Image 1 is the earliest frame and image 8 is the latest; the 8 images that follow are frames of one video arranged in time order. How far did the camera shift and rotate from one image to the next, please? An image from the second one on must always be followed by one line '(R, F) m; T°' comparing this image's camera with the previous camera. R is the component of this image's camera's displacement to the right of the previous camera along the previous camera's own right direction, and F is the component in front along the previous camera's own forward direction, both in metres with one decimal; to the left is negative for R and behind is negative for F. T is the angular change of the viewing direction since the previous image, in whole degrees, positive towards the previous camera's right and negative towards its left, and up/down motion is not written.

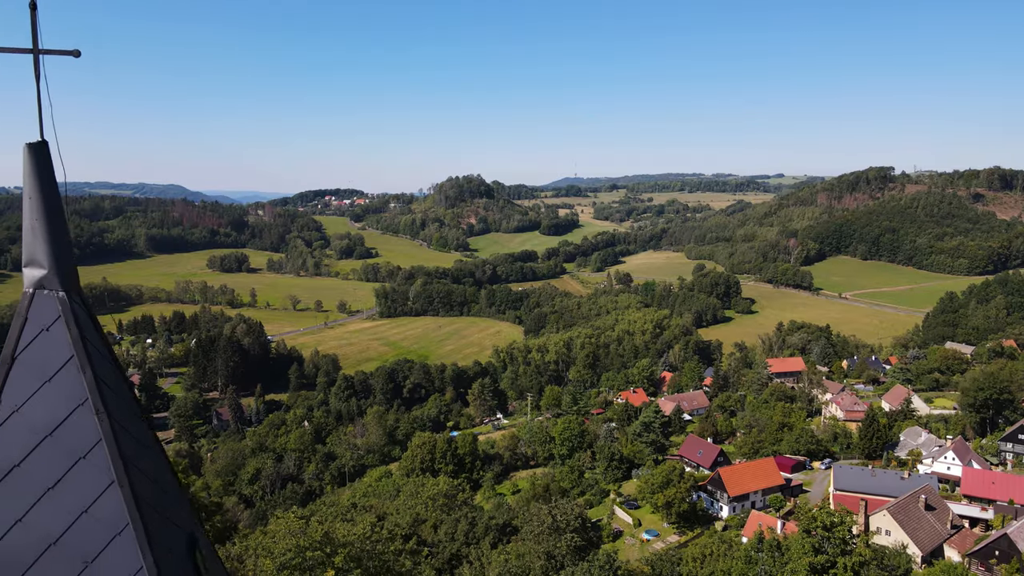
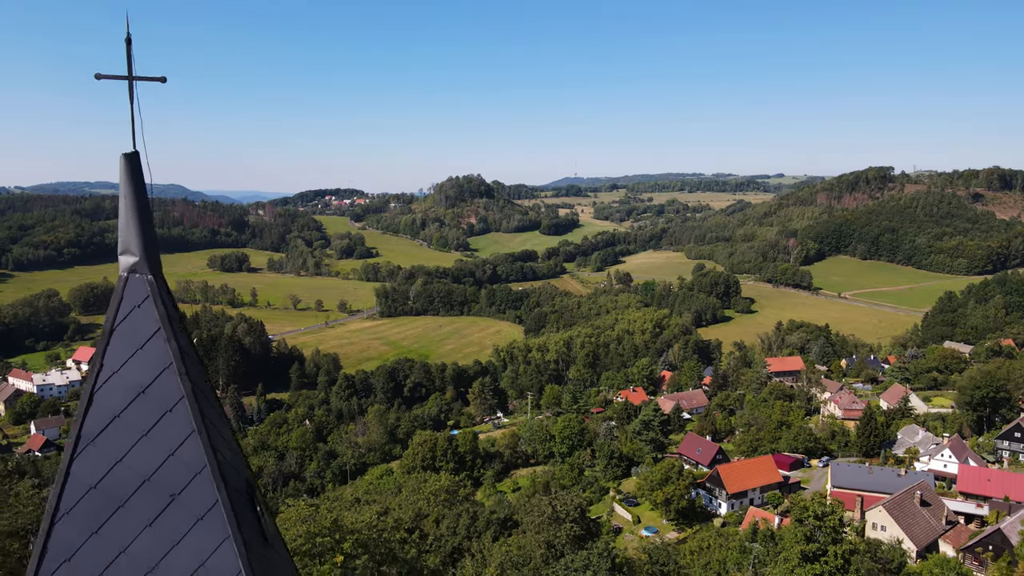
(0.0, -0.2) m; 0°
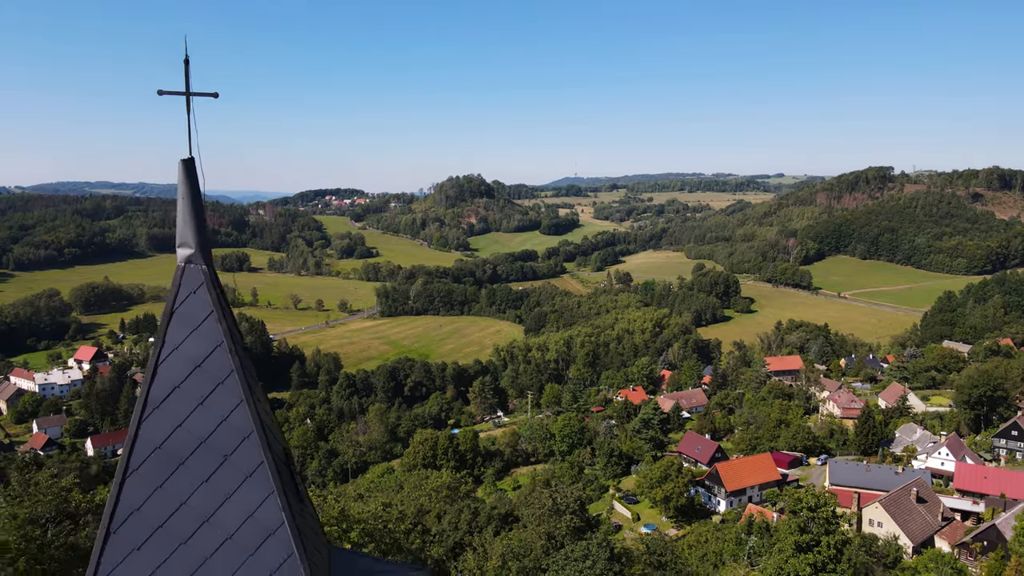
(0.0, -0.2) m; 0°
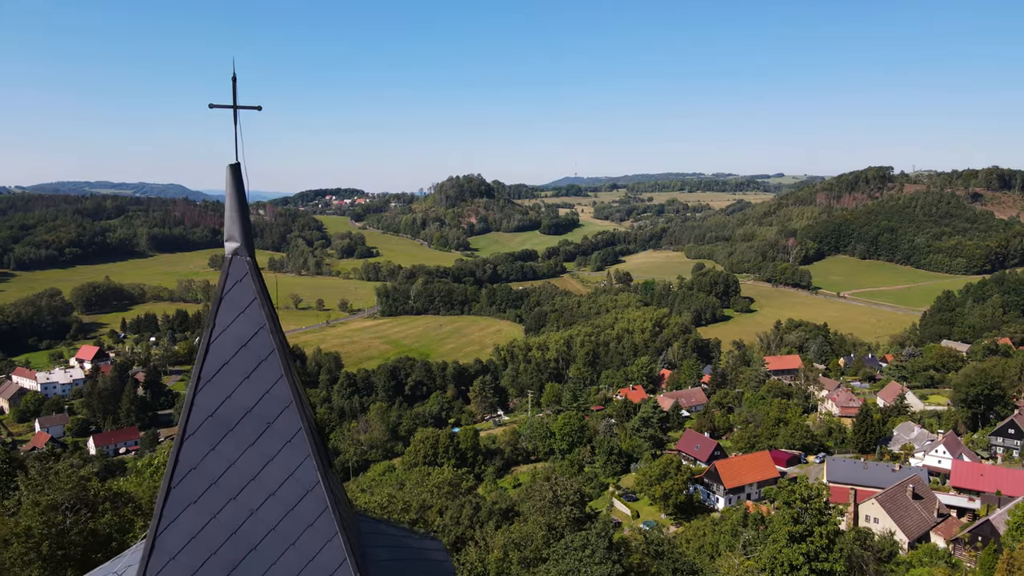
(0.0, -0.2) m; 0°
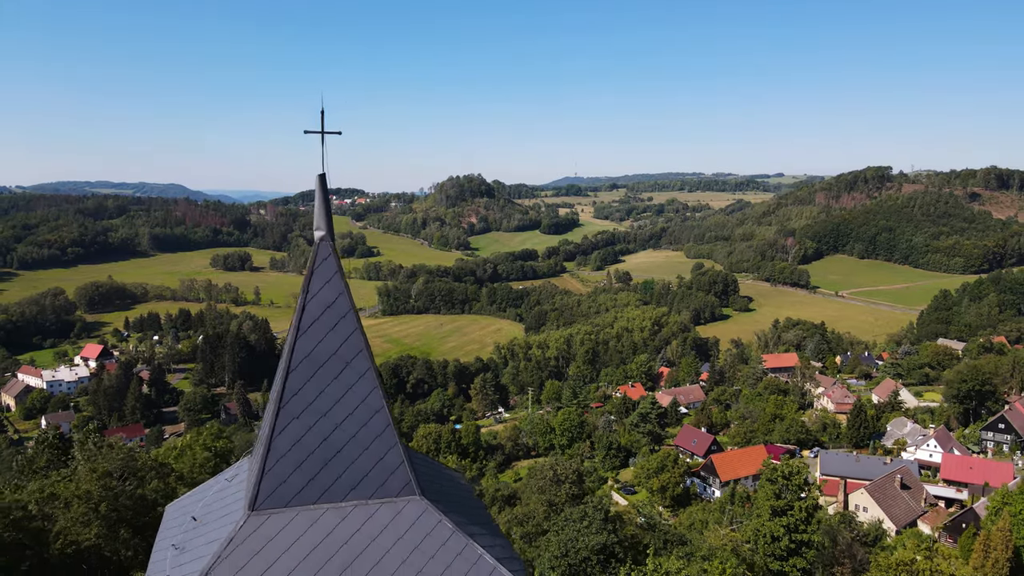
(0.0, -0.6) m; 0°
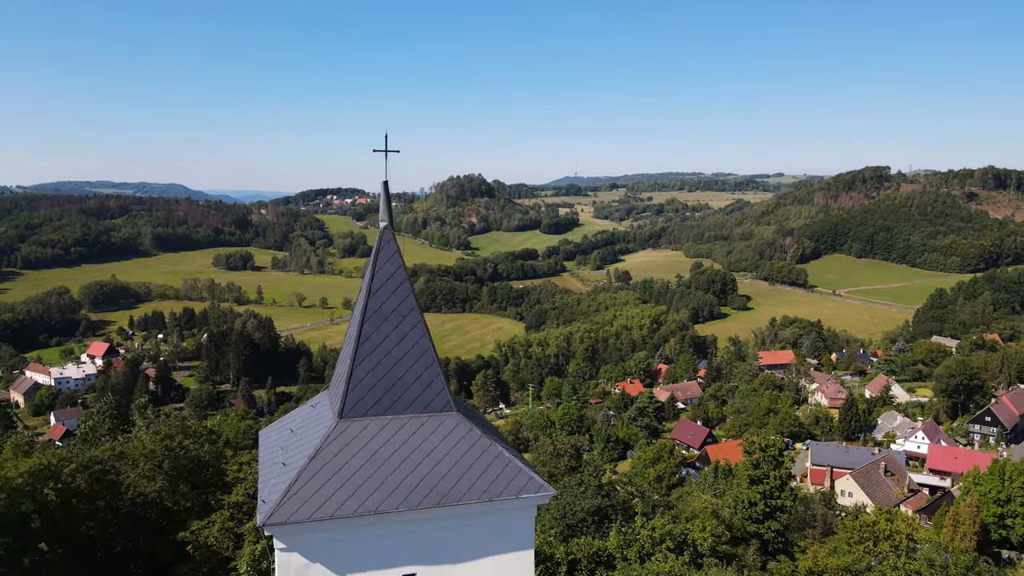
(-0.1, -0.9) m; 0°
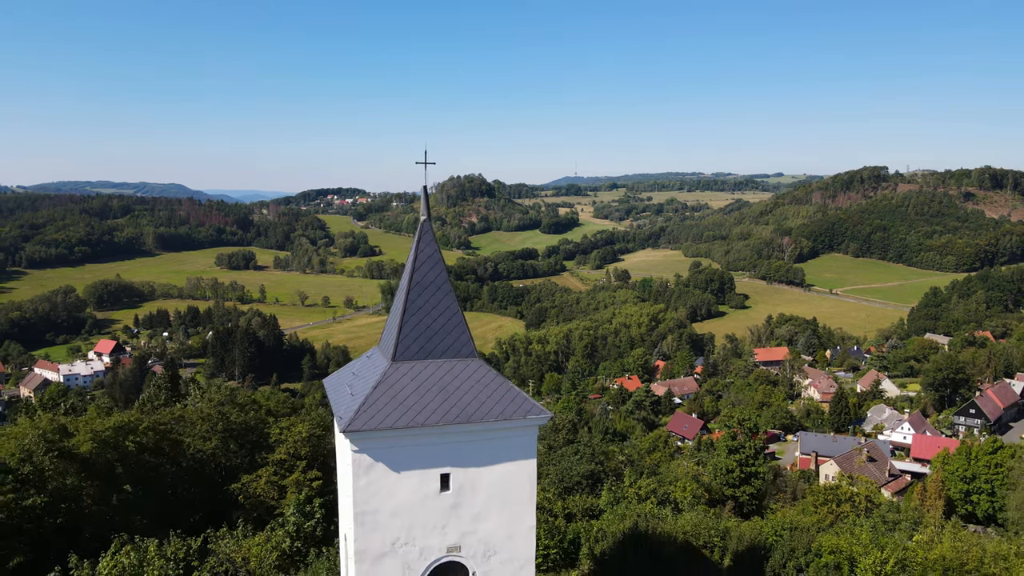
(-0.1, -1.1) m; 0°
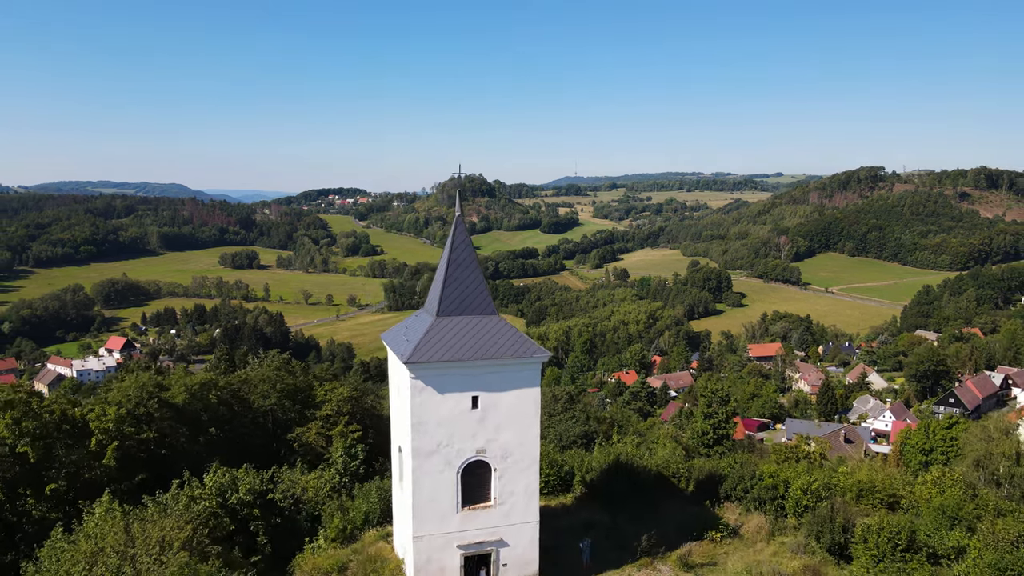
(-0.1, -1.7) m; 0°
